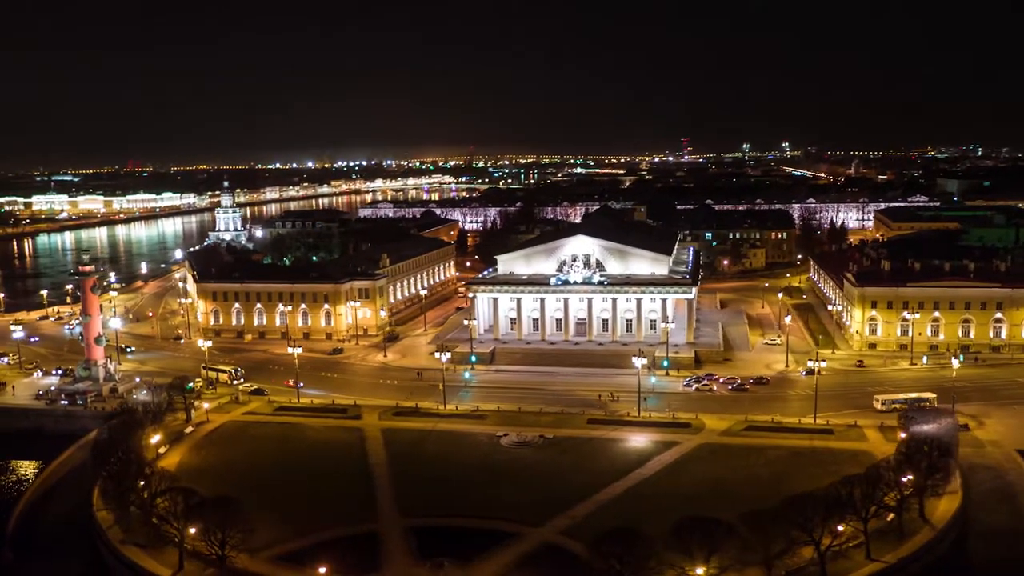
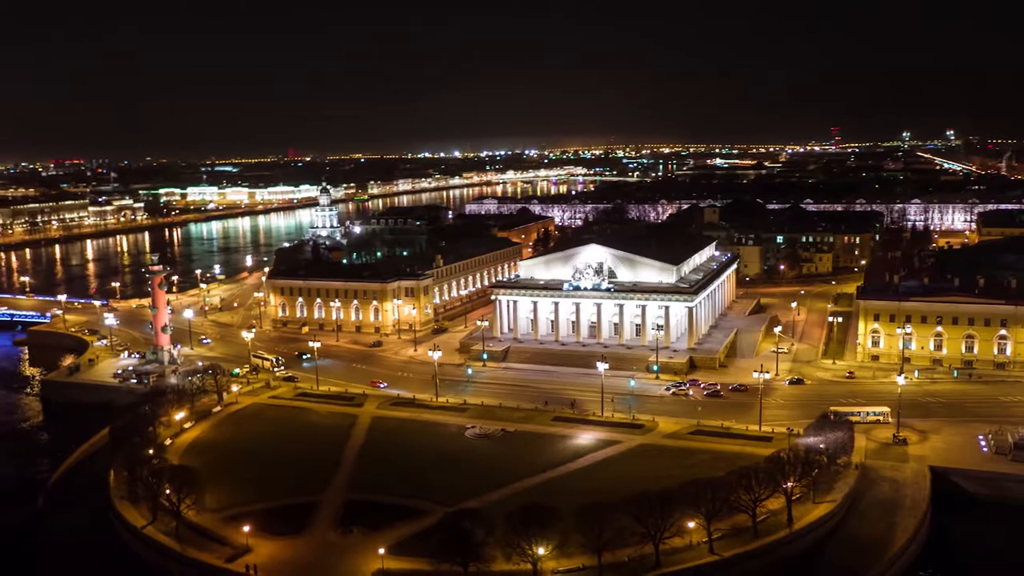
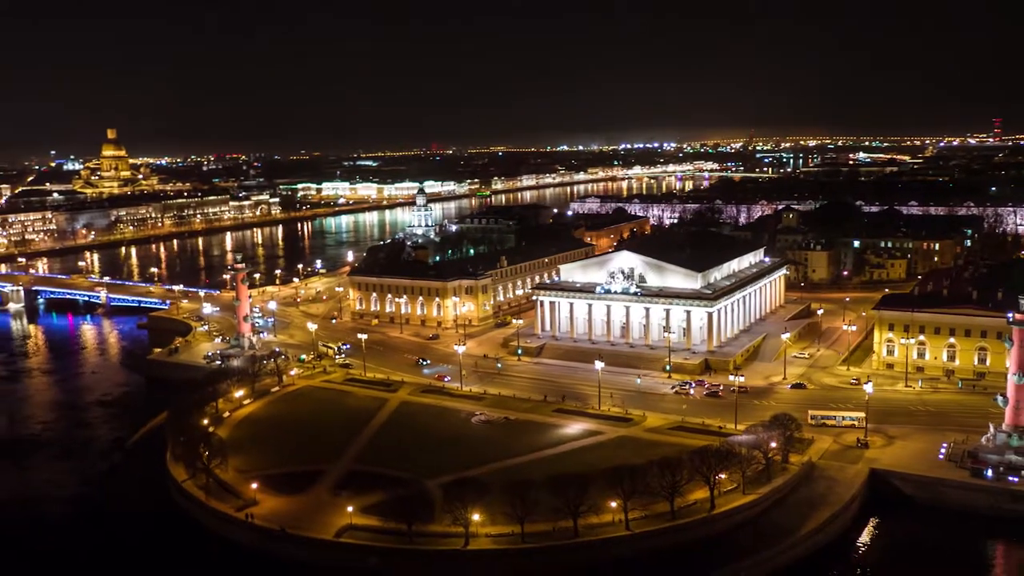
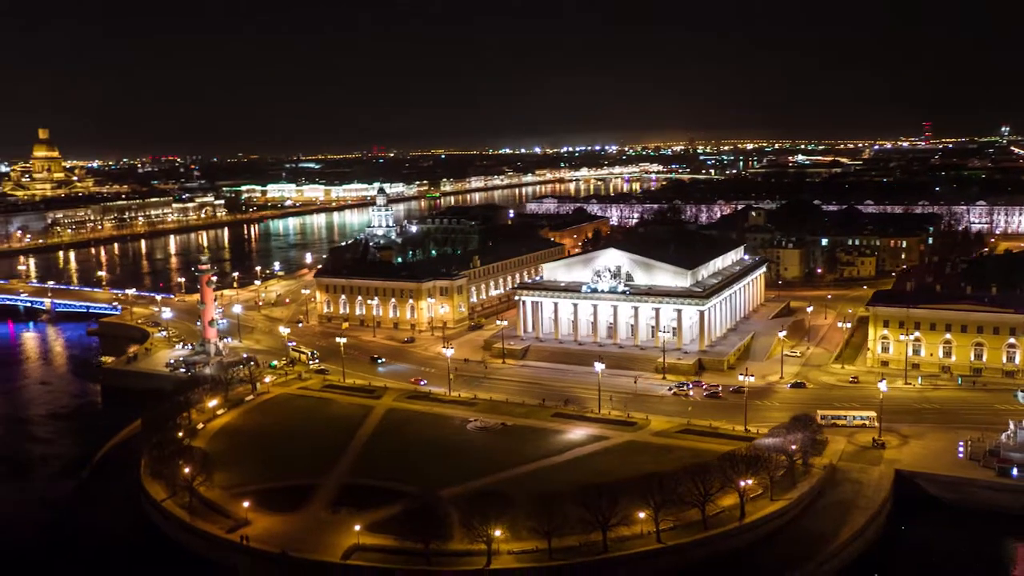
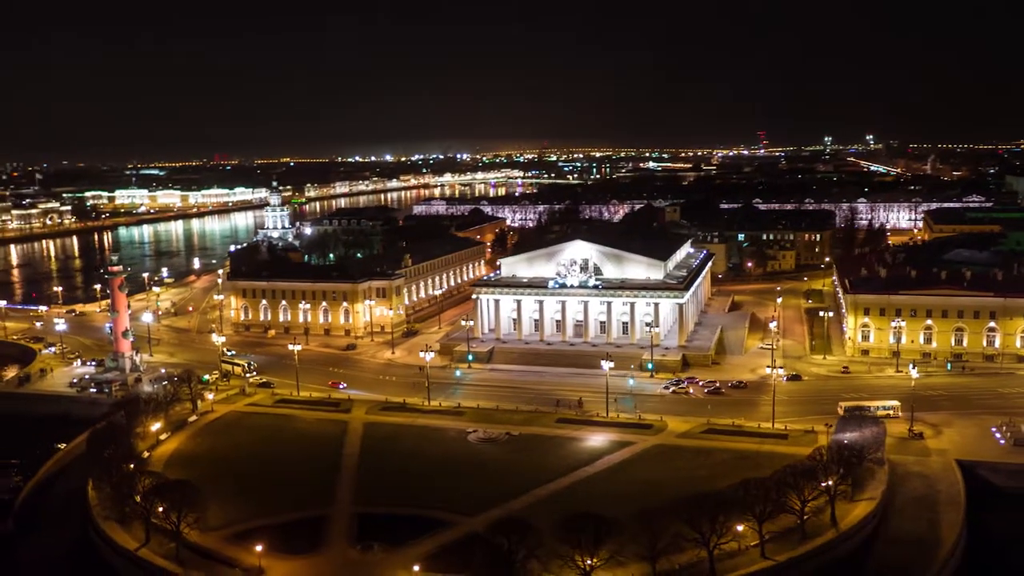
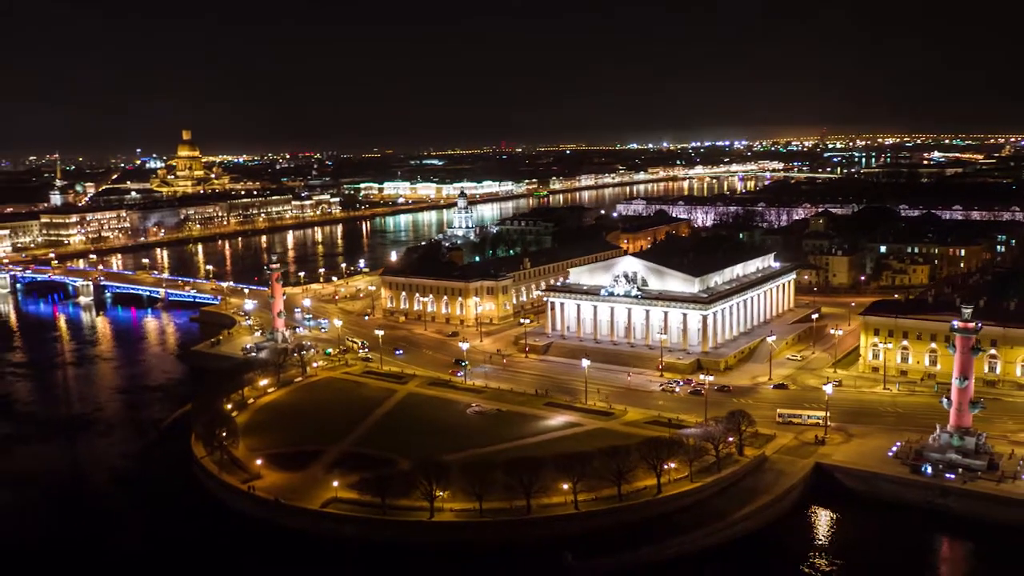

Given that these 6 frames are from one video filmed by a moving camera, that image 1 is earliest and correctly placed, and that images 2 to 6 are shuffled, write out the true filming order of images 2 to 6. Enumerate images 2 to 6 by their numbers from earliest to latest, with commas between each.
5, 2, 4, 3, 6
